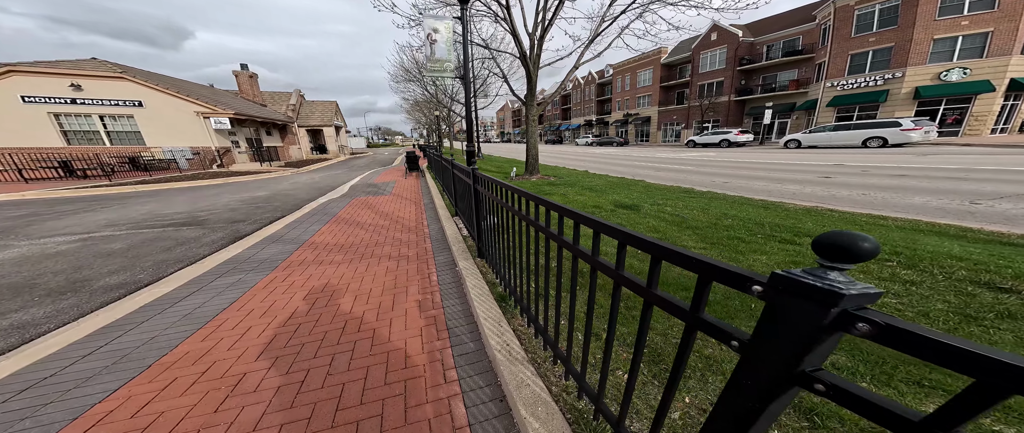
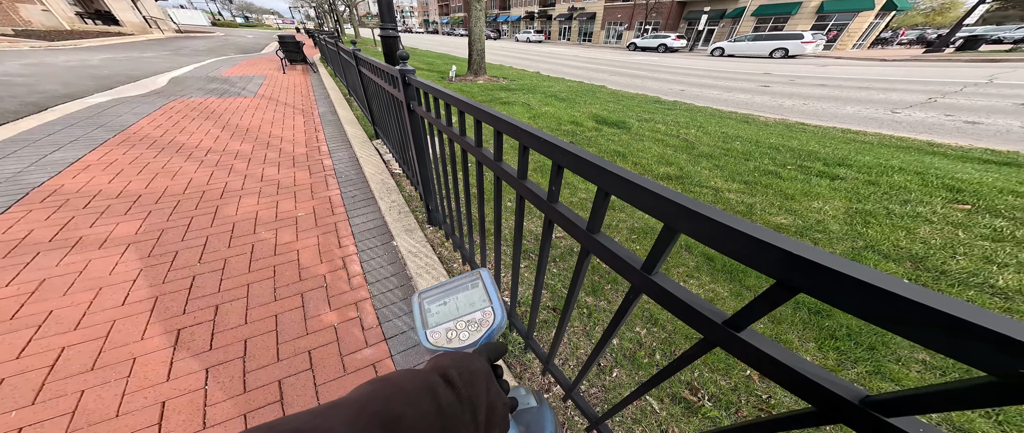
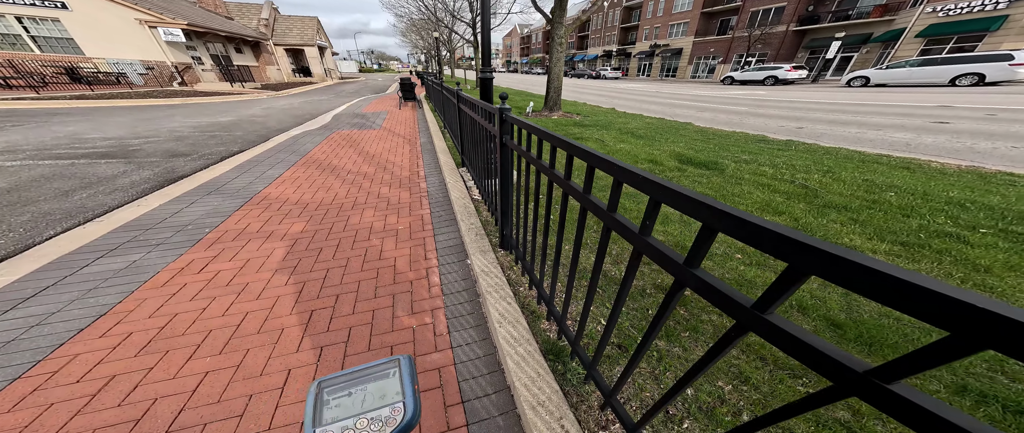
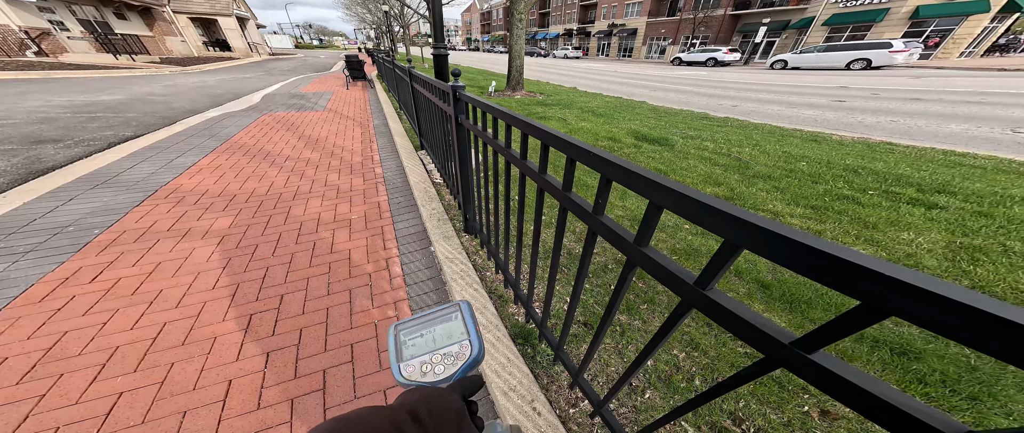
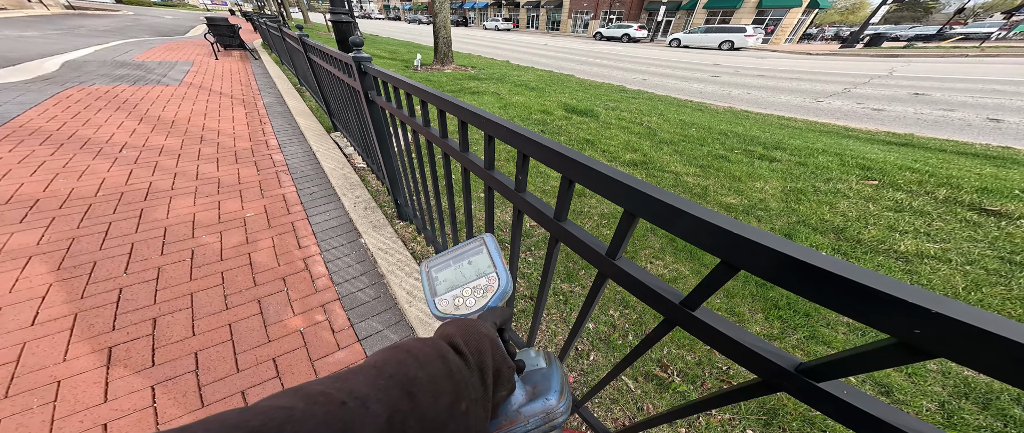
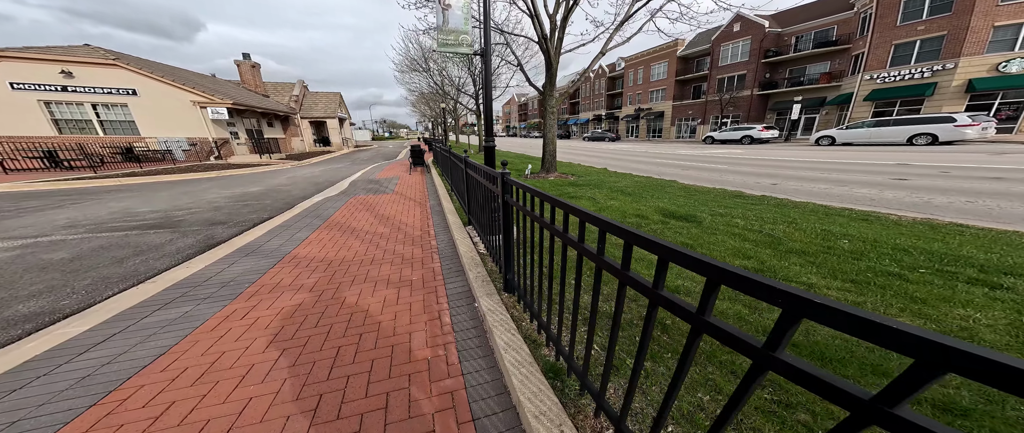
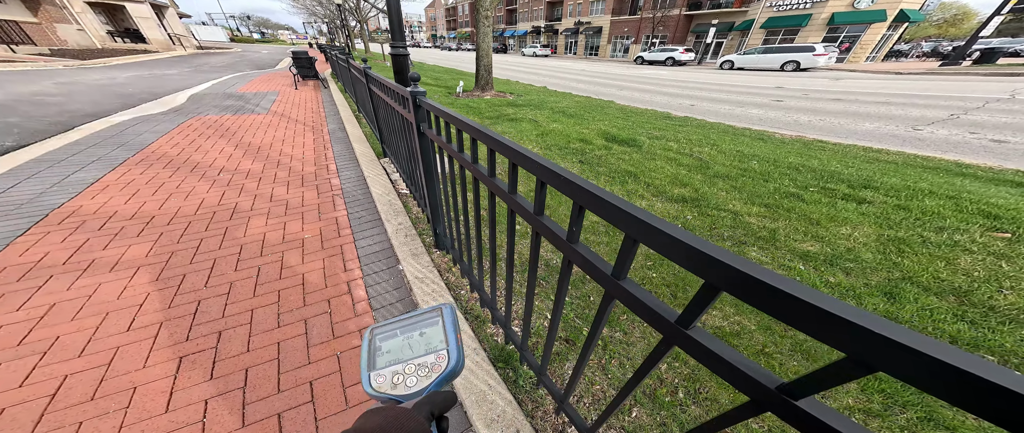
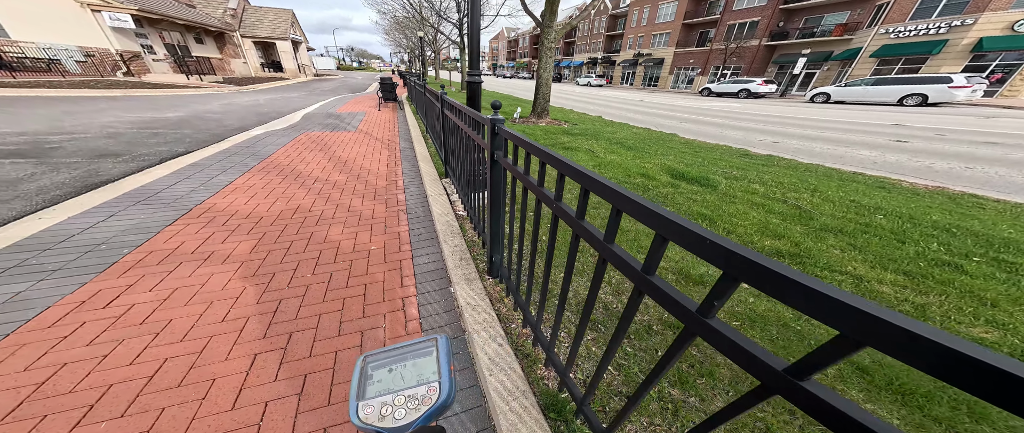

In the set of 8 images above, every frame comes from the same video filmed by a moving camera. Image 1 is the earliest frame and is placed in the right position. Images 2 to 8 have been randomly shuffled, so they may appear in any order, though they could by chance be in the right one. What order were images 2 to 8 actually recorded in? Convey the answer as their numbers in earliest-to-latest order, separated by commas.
6, 3, 4, 2, 5, 7, 8
